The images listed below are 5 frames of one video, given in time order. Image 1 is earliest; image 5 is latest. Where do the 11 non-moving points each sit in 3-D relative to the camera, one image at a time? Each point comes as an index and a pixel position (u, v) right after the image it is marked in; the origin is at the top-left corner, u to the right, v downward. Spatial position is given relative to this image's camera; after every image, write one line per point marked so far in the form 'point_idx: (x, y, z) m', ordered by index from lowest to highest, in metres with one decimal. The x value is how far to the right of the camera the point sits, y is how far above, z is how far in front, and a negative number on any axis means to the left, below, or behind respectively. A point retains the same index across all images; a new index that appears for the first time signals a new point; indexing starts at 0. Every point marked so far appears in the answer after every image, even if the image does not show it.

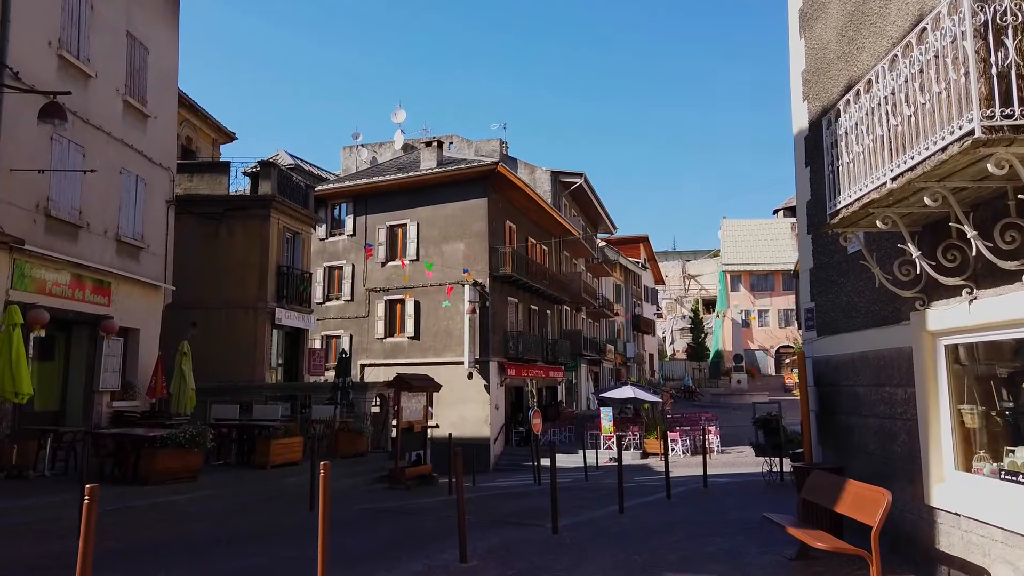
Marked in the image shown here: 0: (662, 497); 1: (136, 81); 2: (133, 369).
0: (+2.6, -3.6, +12.8) m
1: (-8.3, +4.6, +16.6) m
2: (-8.3, -1.8, +16.4) m
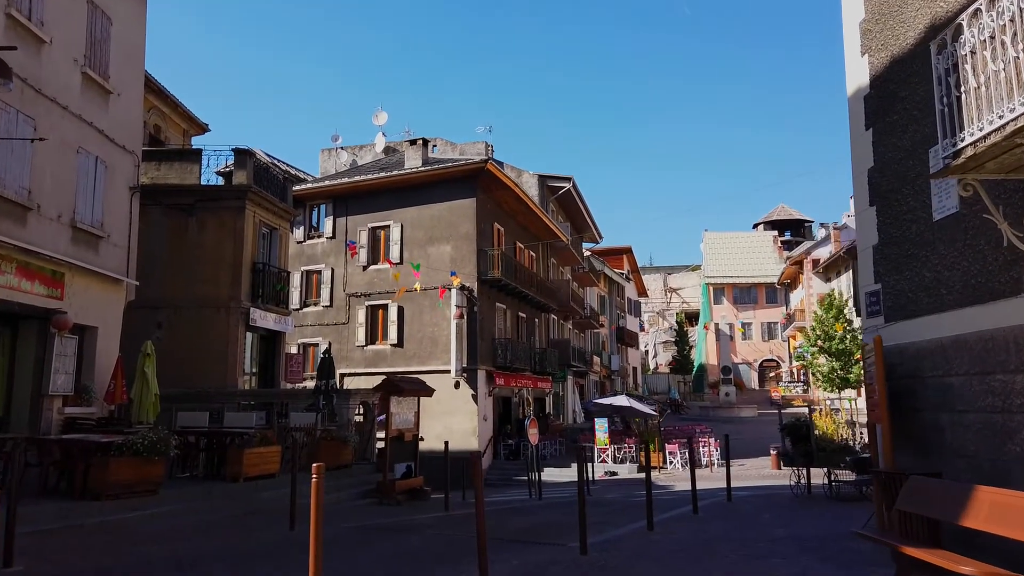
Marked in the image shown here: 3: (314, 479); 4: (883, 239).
0: (+2.7, -3.4, +11.4) m
1: (-8.3, +4.7, +15.0) m
2: (-8.3, -1.6, +14.7) m
3: (-1.5, -1.5, +5.8) m
4: (+4.0, +0.5, +8.1) m
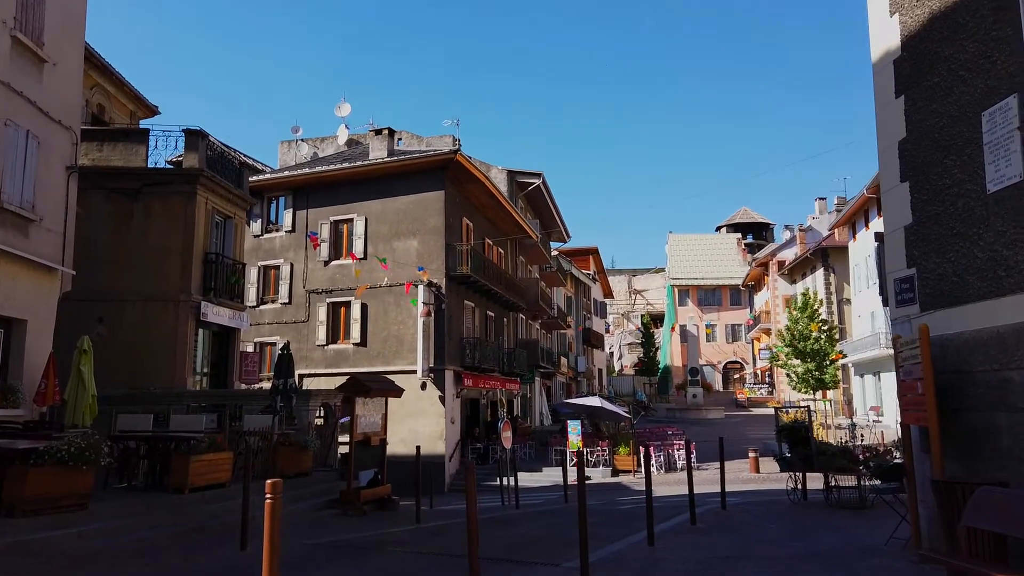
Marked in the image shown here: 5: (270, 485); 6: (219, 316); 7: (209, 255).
0: (+2.4, -3.3, +10.4) m
1: (-8.7, +4.9, +13.5) m
2: (-8.7, -1.4, +13.1) m
3: (-1.5, -1.3, +4.6) m
4: (+3.9, +0.7, +7.3) m
5: (-1.5, -1.2, +4.8) m
6: (-7.0, -0.7, +17.9) m
7: (-7.1, +0.8, +17.7) m
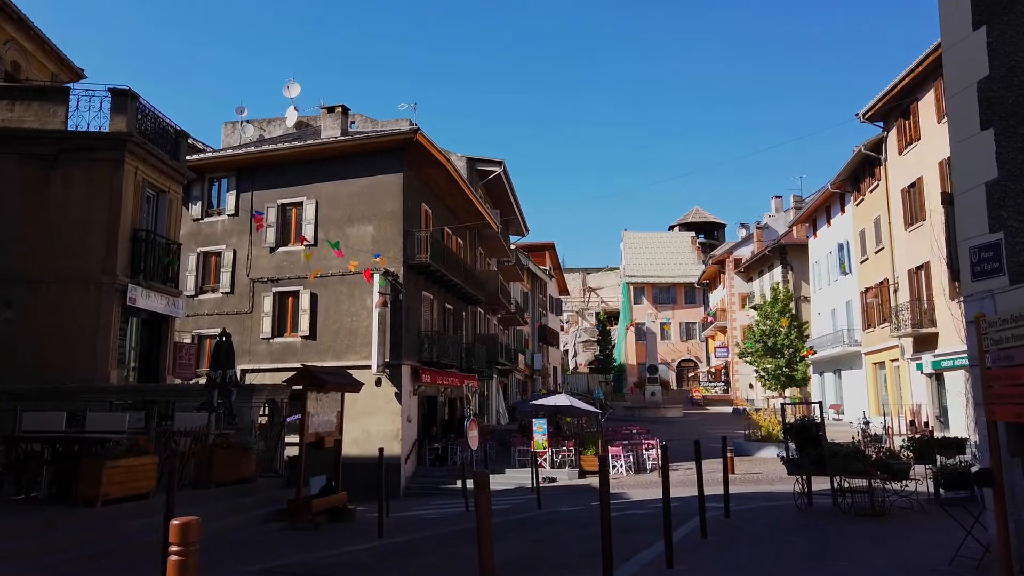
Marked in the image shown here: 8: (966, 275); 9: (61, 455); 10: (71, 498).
0: (+2.2, -3.0, +9.1) m
1: (-9.0, +5.3, +11.3) m
2: (-9.0, -1.0, +11.0) m
3: (-1.3, -1.0, +3.0) m
4: (+4.0, +0.9, +6.0) m
5: (-1.4, -0.9, +3.2) m
6: (-7.7, -0.3, +15.9) m
7: (-7.8, +1.2, +15.7) m
8: (+3.9, +0.1, +6.4) m
9: (-5.7, -2.1, +9.5) m
10: (-5.5, -2.6, +9.3) m
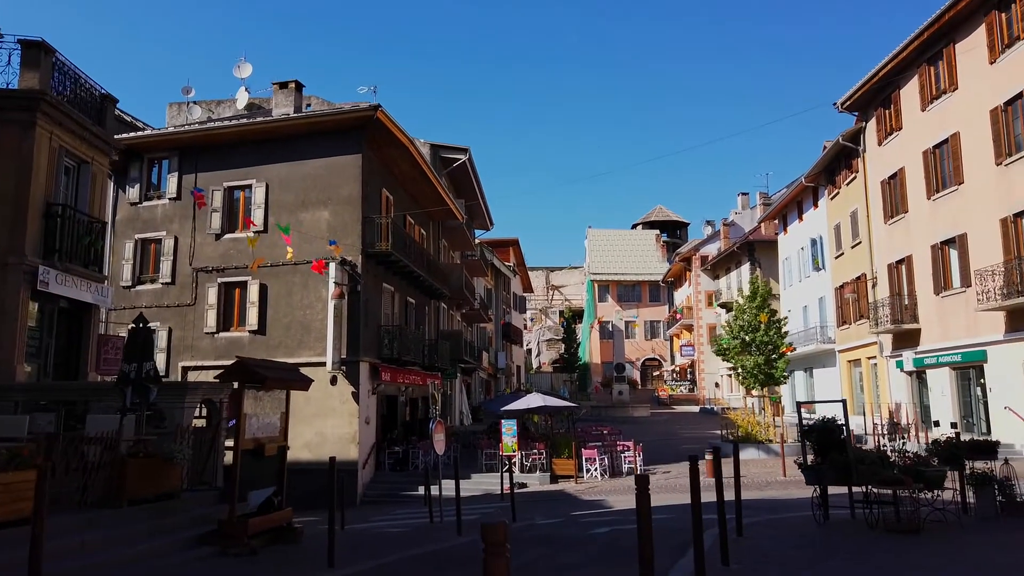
0: (+2.0, -2.7, +7.5) m
1: (-9.3, +5.6, +9.2) m
2: (-9.3, -0.7, +8.9) m
3: (-1.2, -0.7, +1.3) m
4: (+4.0, +1.2, +4.6) m
5: (-1.2, -0.7, +1.5) m
6: (-8.2, 0.0, +13.8) m
7: (-8.3, +1.5, +13.6) m
8: (+3.9, +0.4, +5.0) m
9: (-6.0, -1.8, +7.6) m
10: (-5.6, -2.3, +7.4) m
